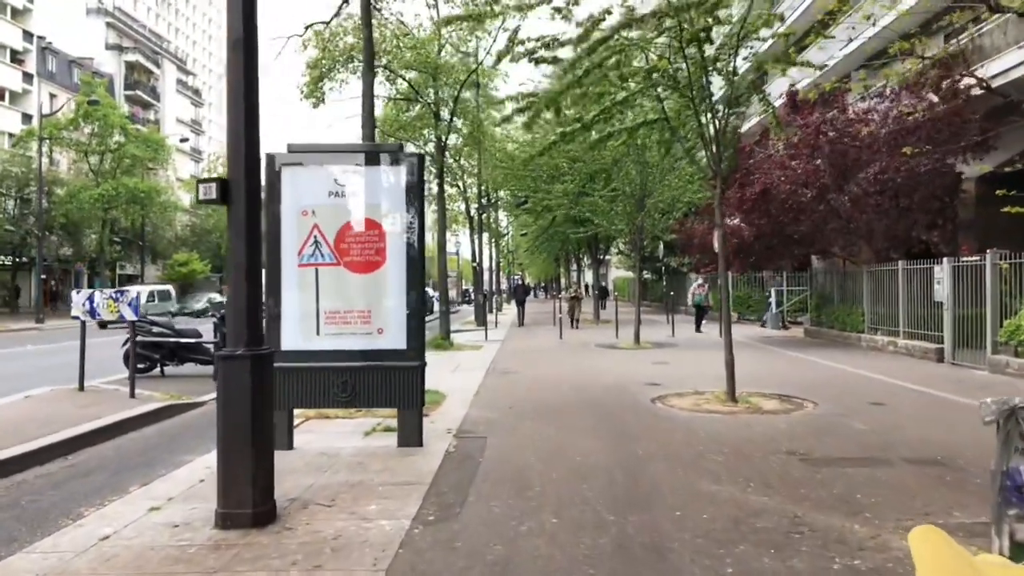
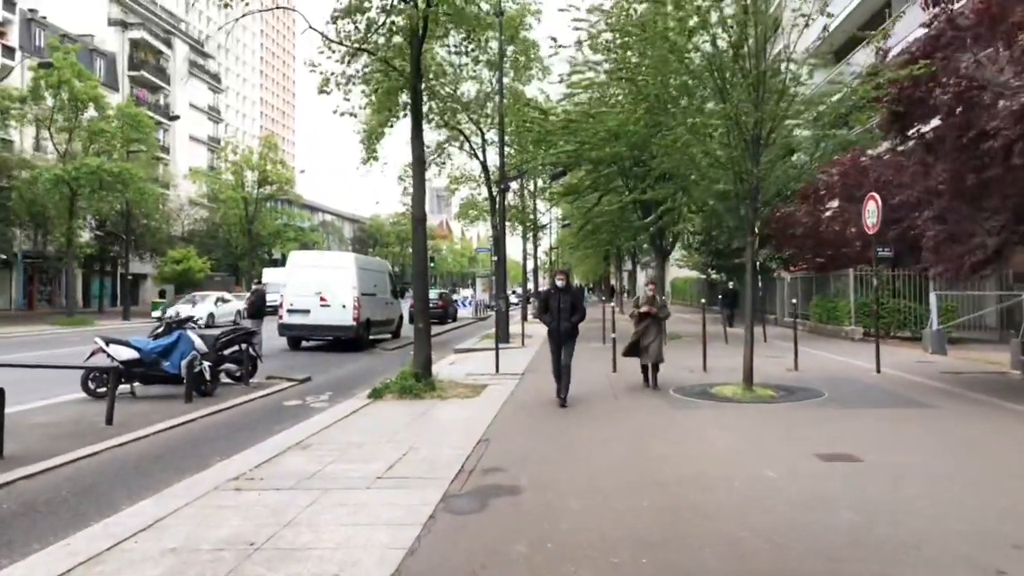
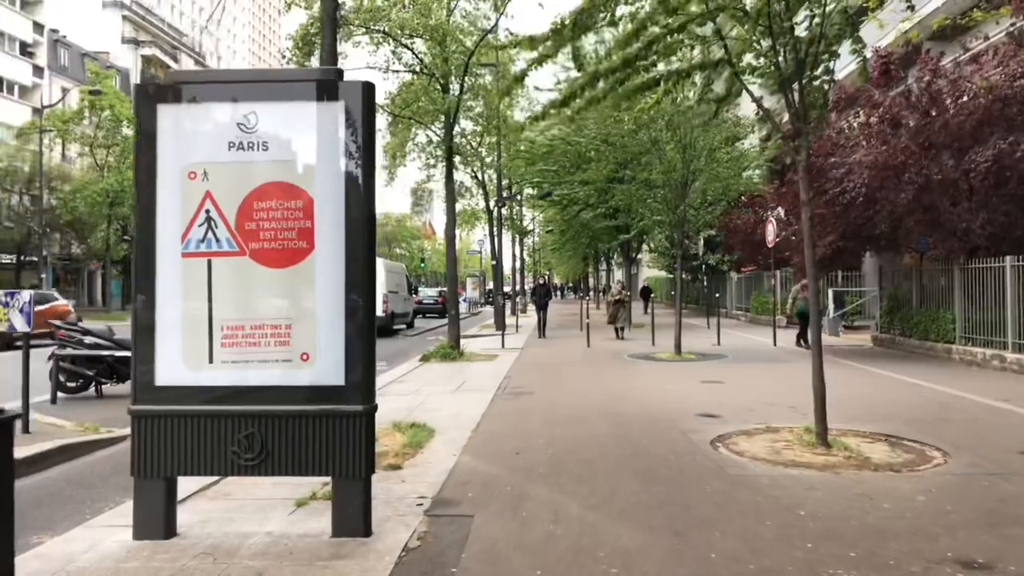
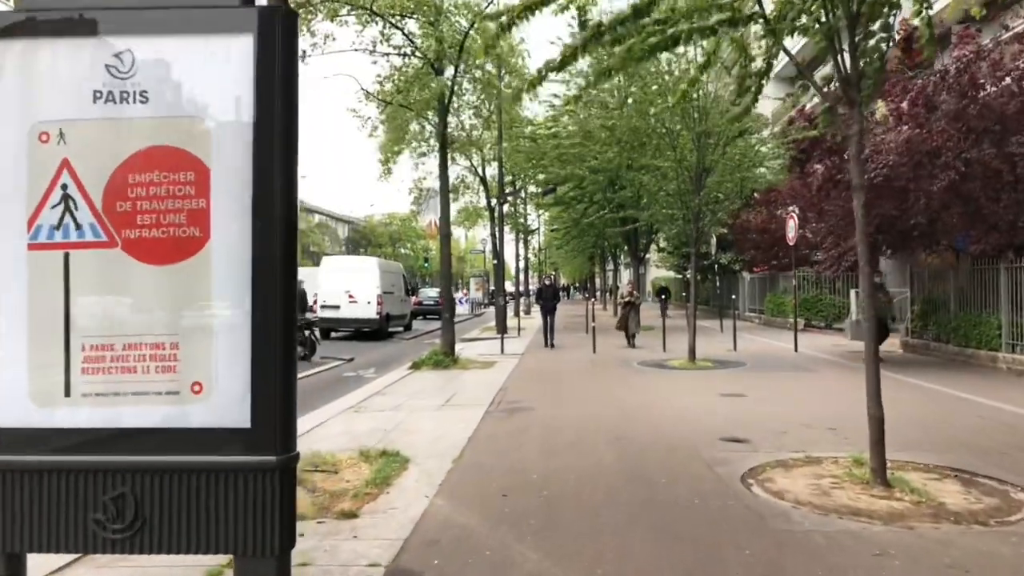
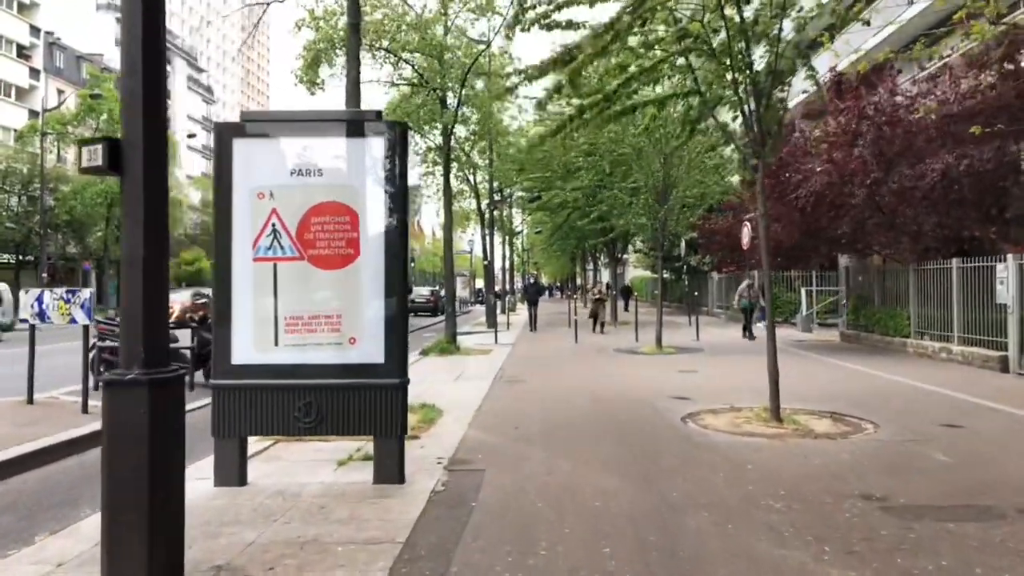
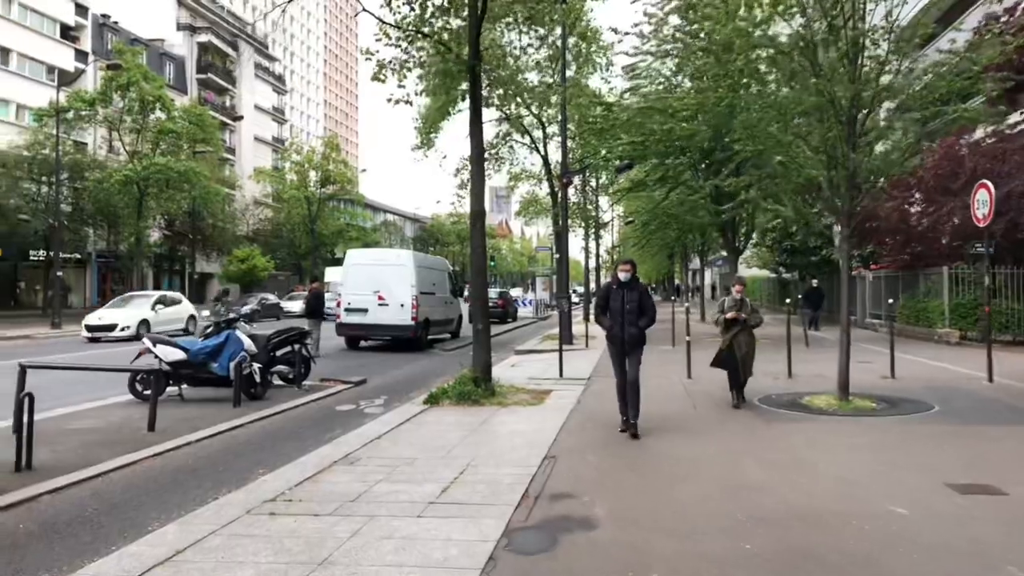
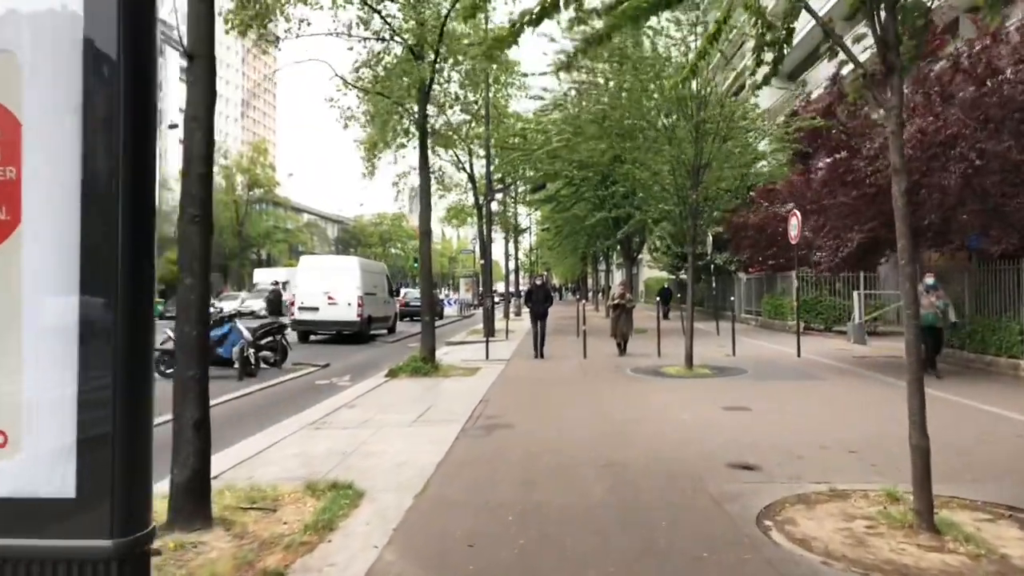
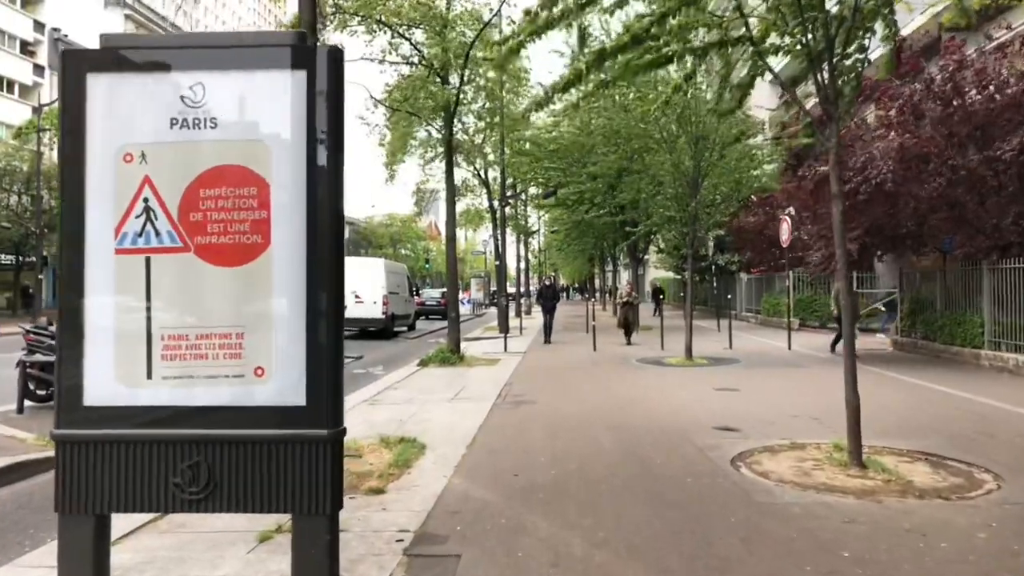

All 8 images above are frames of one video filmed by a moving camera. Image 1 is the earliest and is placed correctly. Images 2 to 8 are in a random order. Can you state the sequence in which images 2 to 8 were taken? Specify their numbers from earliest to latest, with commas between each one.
5, 3, 8, 4, 7, 2, 6
